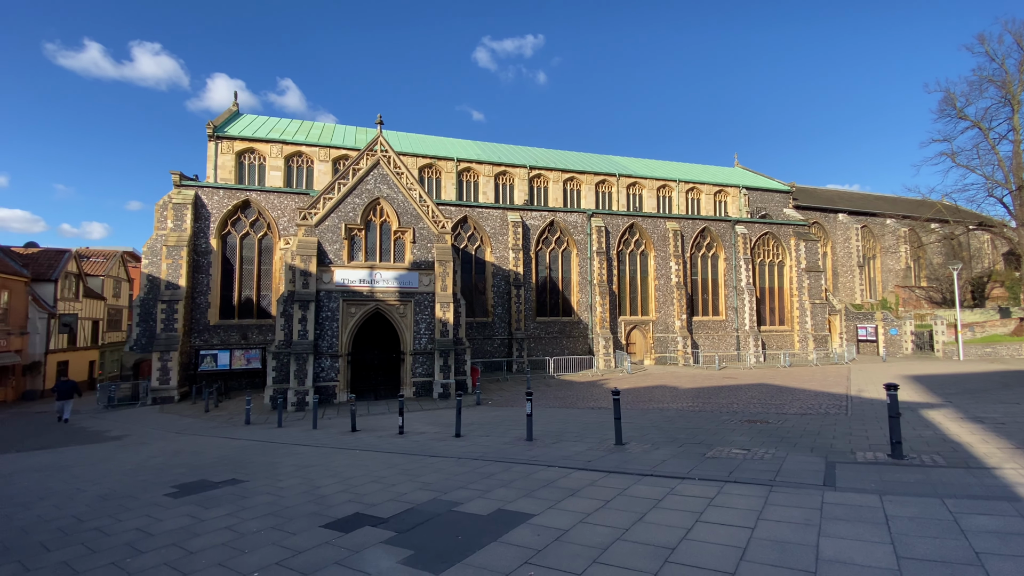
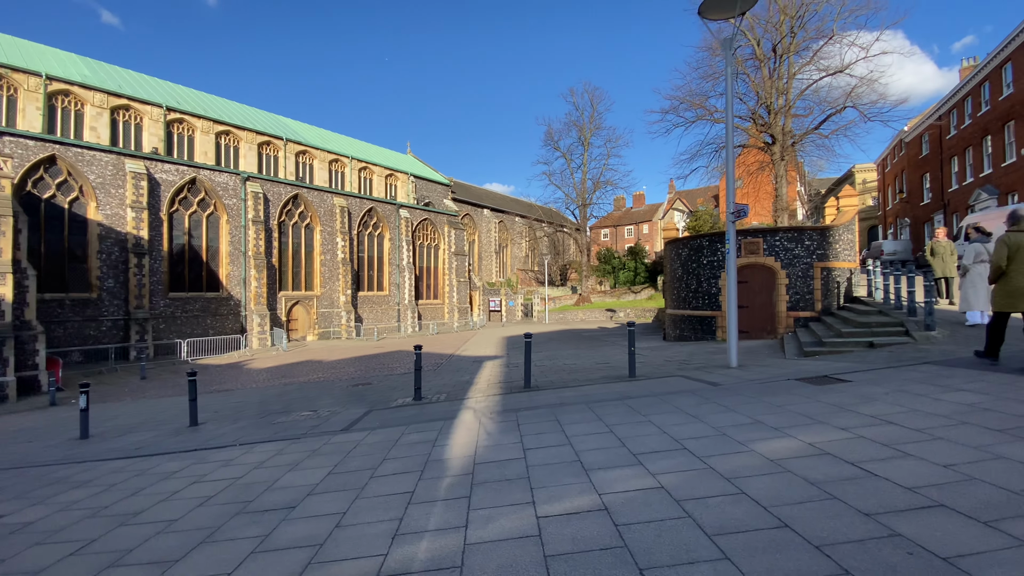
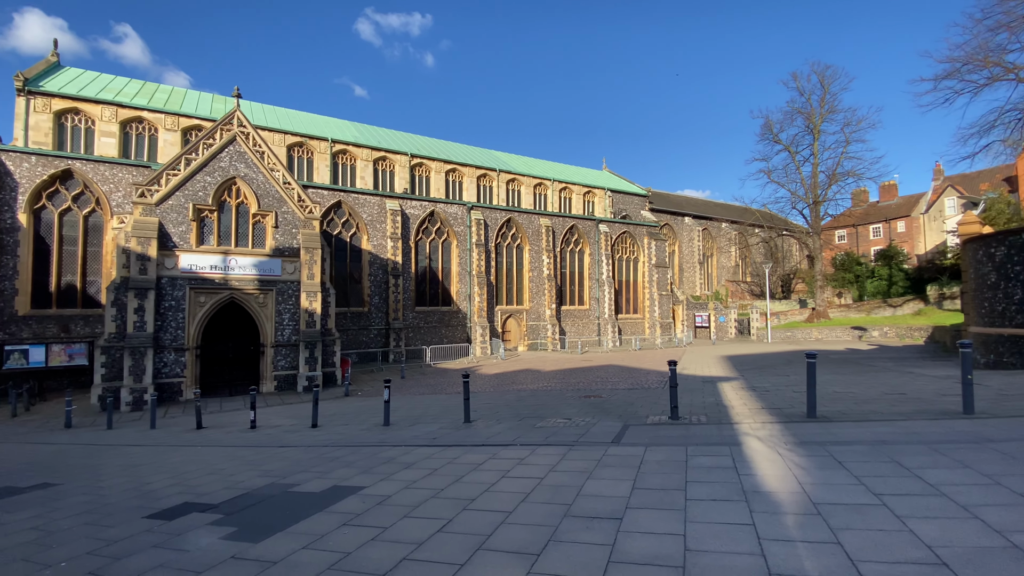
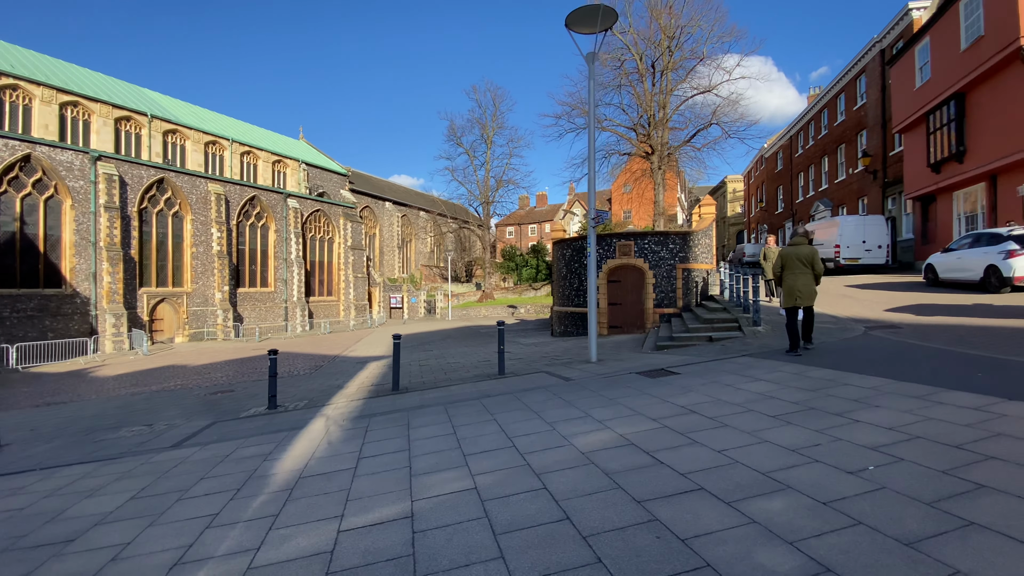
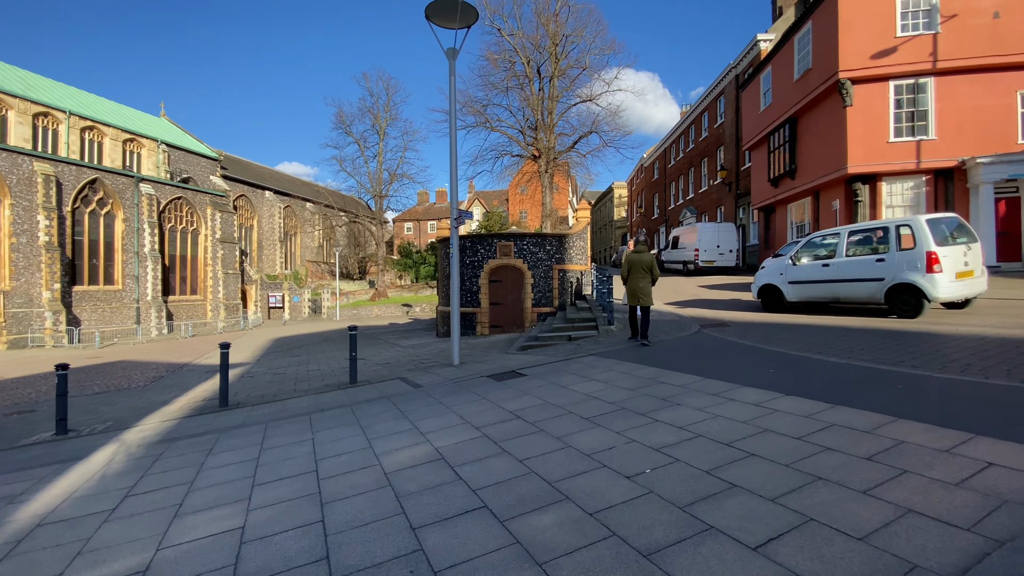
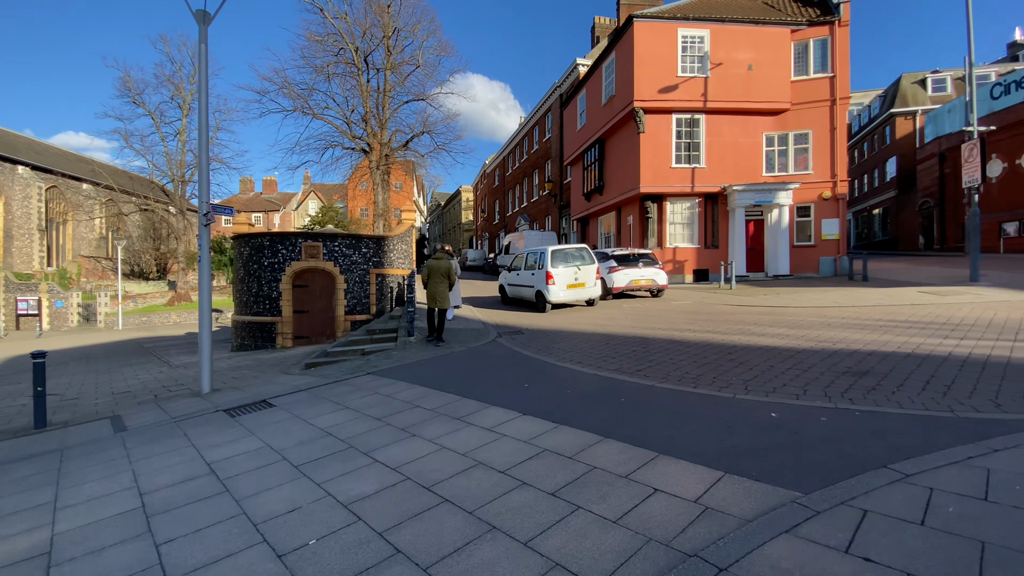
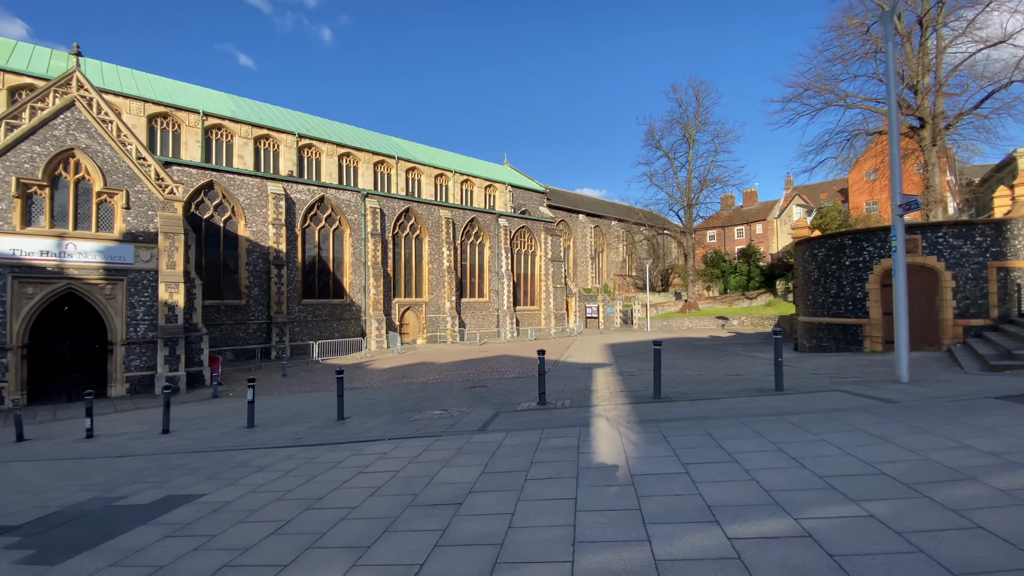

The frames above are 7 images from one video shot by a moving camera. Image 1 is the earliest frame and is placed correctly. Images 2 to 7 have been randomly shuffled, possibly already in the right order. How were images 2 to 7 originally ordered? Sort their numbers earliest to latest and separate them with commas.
3, 7, 2, 4, 5, 6
